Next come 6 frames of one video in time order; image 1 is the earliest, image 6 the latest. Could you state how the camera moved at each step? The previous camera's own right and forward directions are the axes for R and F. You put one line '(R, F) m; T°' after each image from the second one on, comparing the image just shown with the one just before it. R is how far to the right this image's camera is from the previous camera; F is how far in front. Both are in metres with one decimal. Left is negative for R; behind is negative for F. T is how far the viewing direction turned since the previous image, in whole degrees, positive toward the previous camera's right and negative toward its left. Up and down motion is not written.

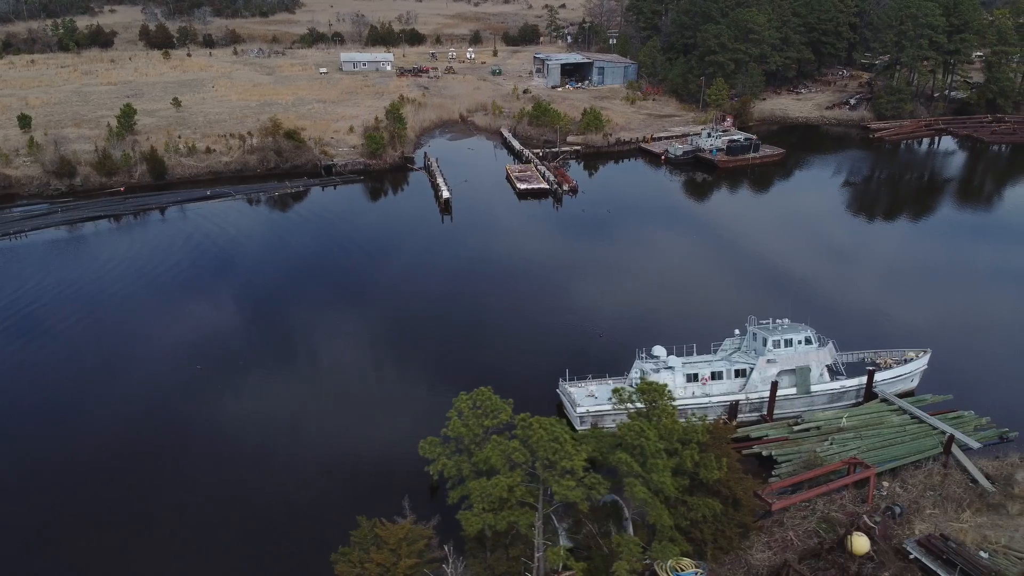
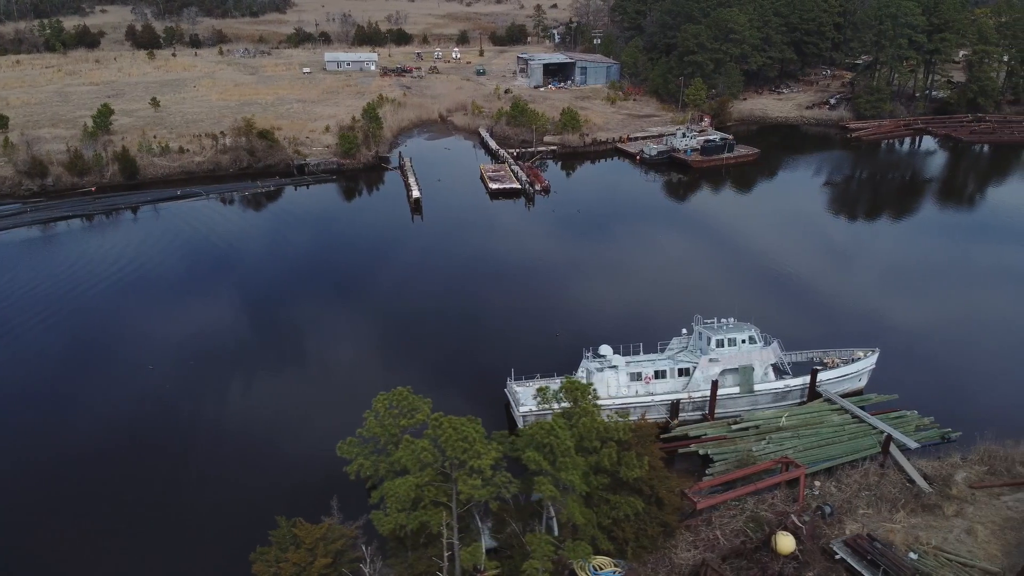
(+1.4, 0.0) m; 0°
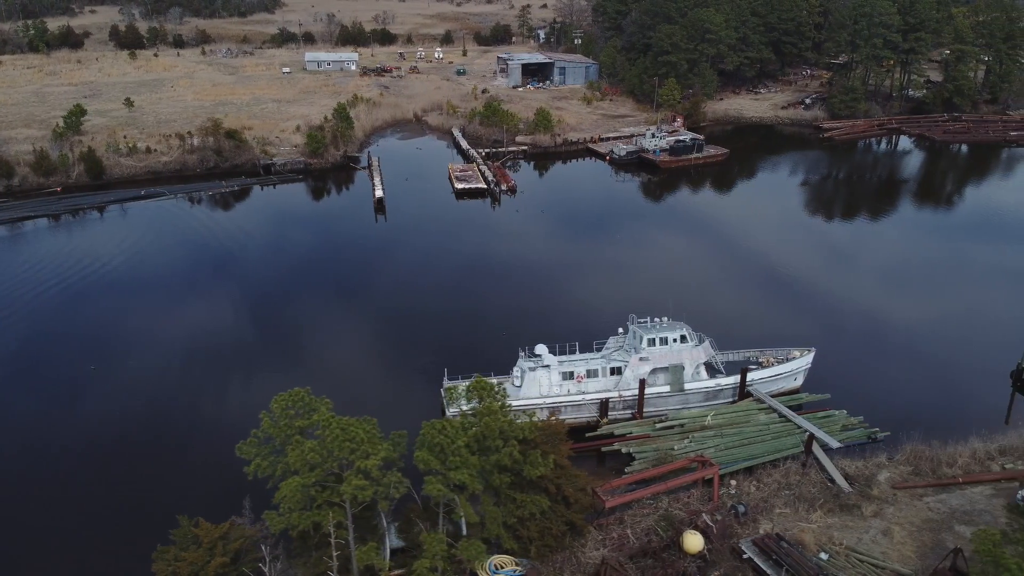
(+1.7, 0.0) m; 0°
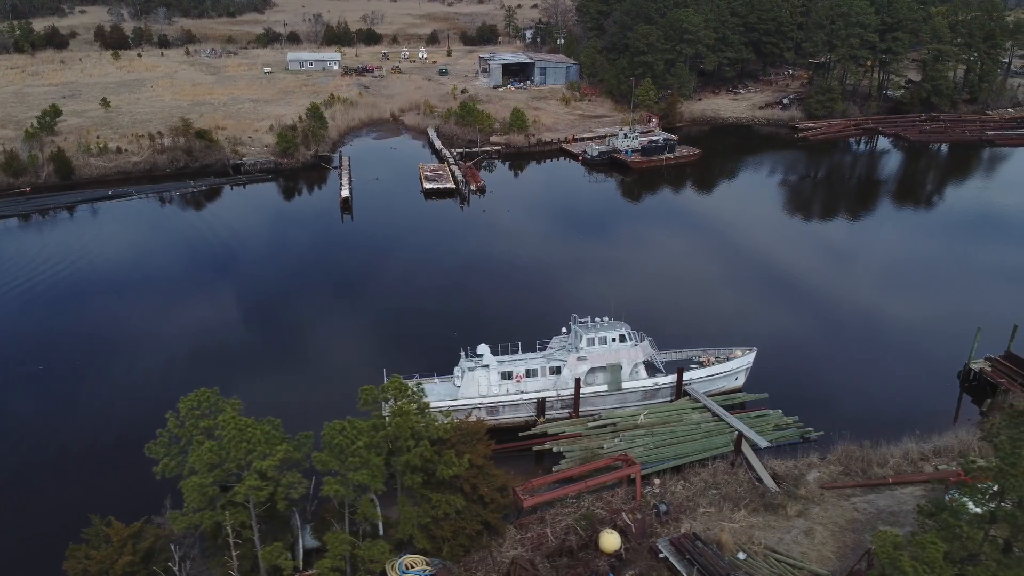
(+1.6, 0.0) m; 0°
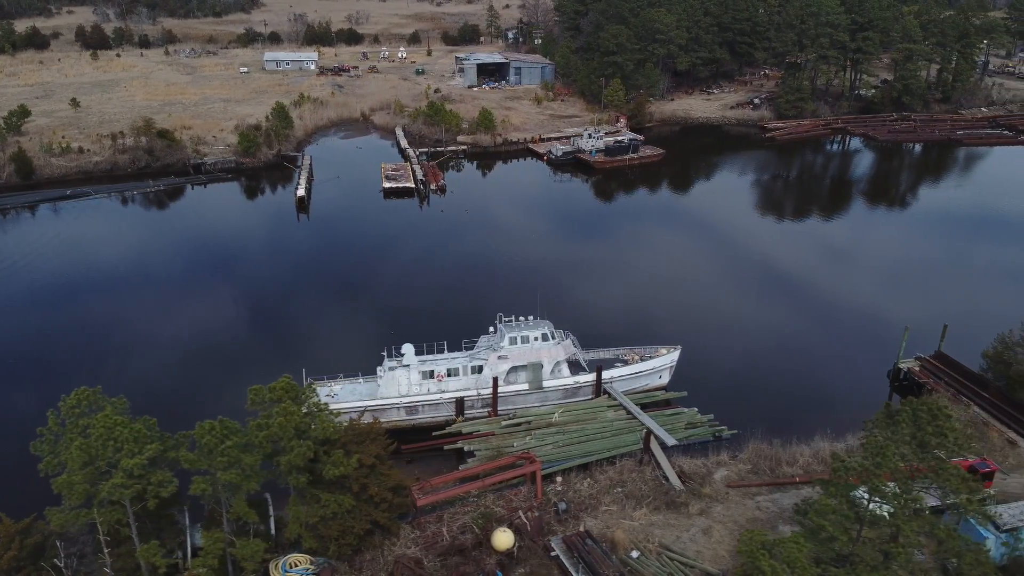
(+2.0, 0.0) m; 0°
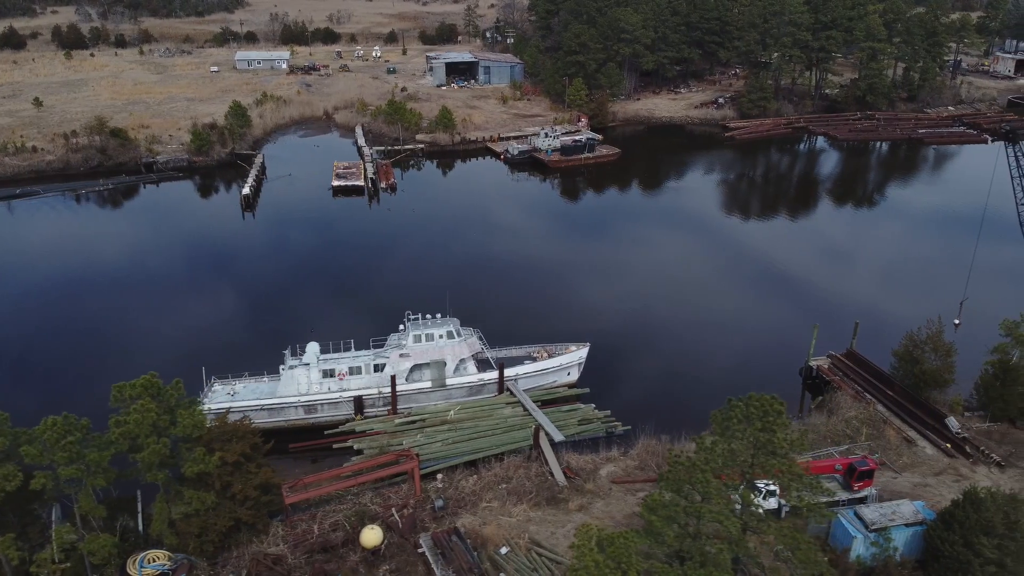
(+2.5, -0.1) m; 0°
